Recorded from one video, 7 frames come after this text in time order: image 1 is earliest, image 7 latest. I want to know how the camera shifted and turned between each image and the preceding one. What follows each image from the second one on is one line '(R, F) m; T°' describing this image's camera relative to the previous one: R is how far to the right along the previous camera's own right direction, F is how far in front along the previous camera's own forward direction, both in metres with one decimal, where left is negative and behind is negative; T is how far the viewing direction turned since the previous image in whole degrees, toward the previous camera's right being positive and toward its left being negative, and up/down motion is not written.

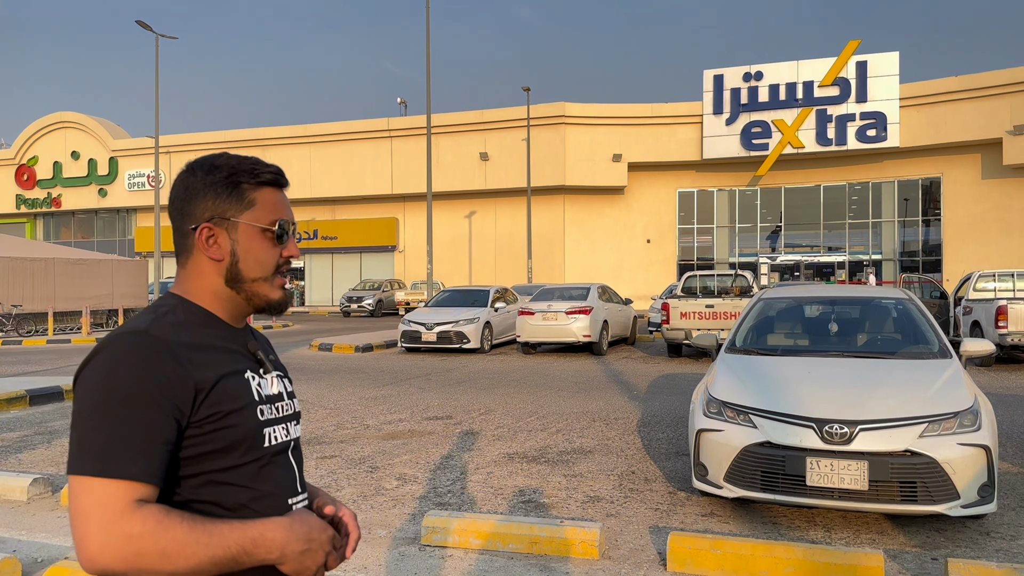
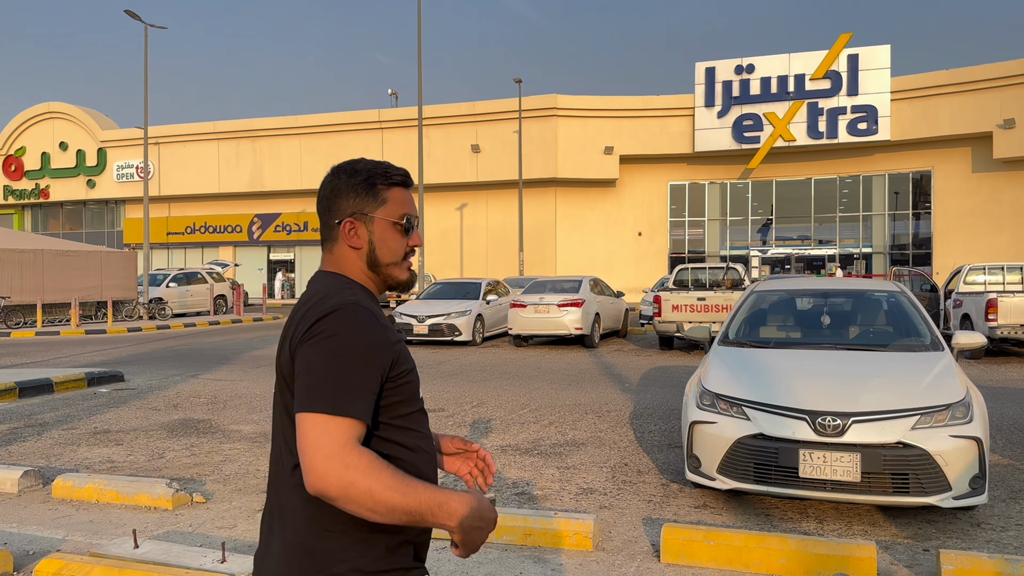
(0.0, 0.0) m; +1°
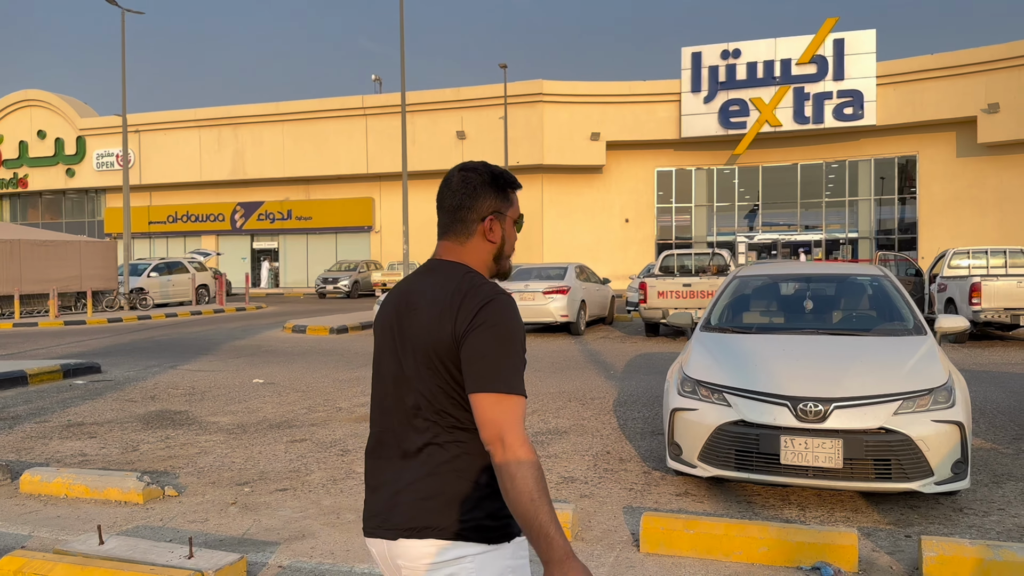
(+0.1, +0.1) m; +1°
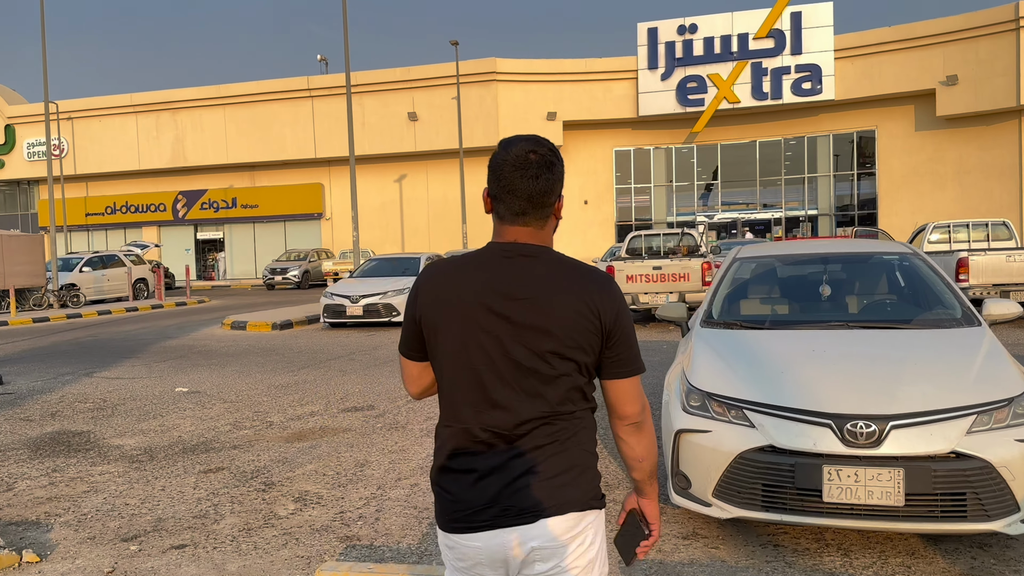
(0.0, +1.1) m; +3°
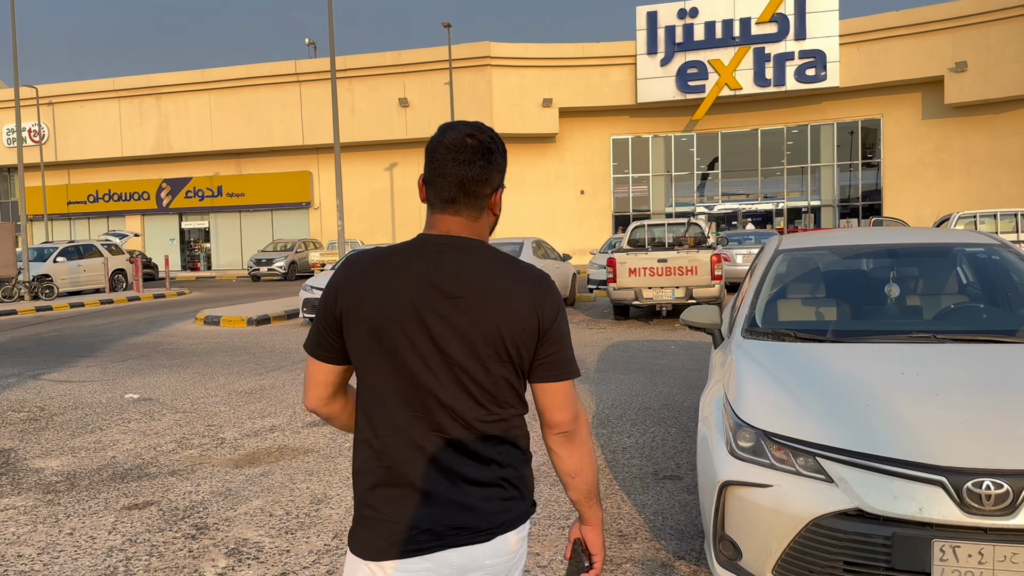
(0.0, +1.0) m; 0°
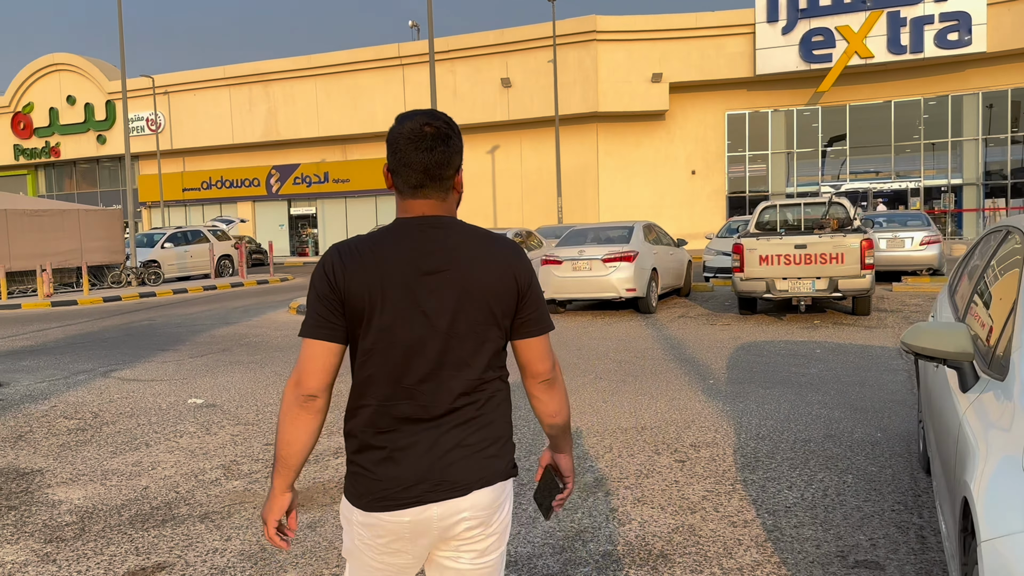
(-0.1, +1.3) m; -7°
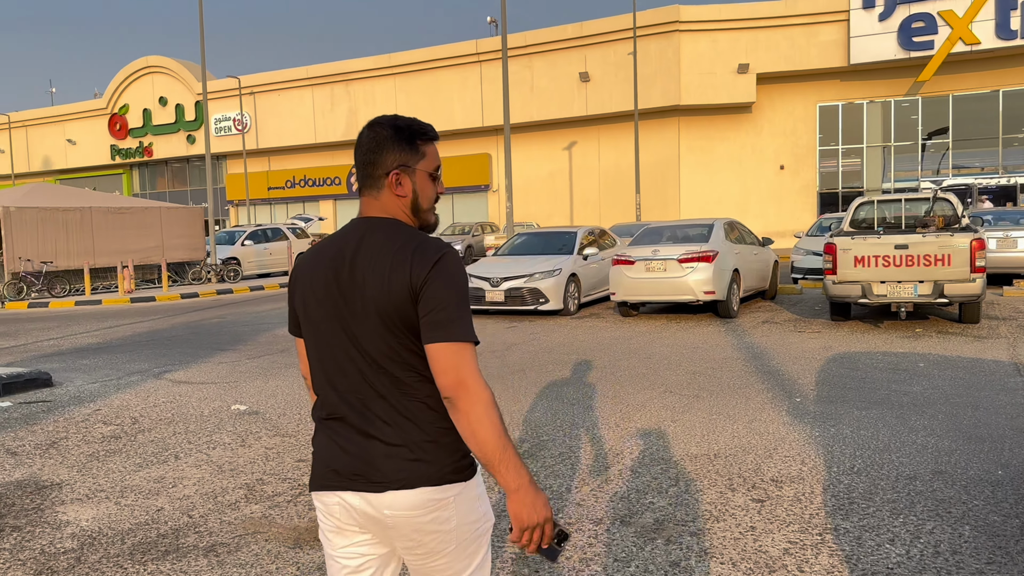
(+0.2, +0.6) m; -6°
